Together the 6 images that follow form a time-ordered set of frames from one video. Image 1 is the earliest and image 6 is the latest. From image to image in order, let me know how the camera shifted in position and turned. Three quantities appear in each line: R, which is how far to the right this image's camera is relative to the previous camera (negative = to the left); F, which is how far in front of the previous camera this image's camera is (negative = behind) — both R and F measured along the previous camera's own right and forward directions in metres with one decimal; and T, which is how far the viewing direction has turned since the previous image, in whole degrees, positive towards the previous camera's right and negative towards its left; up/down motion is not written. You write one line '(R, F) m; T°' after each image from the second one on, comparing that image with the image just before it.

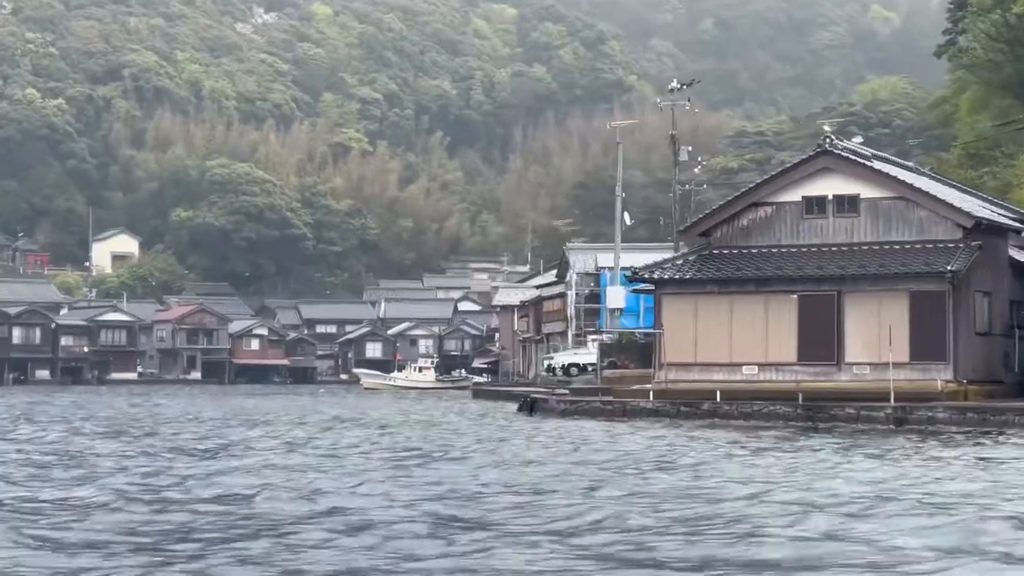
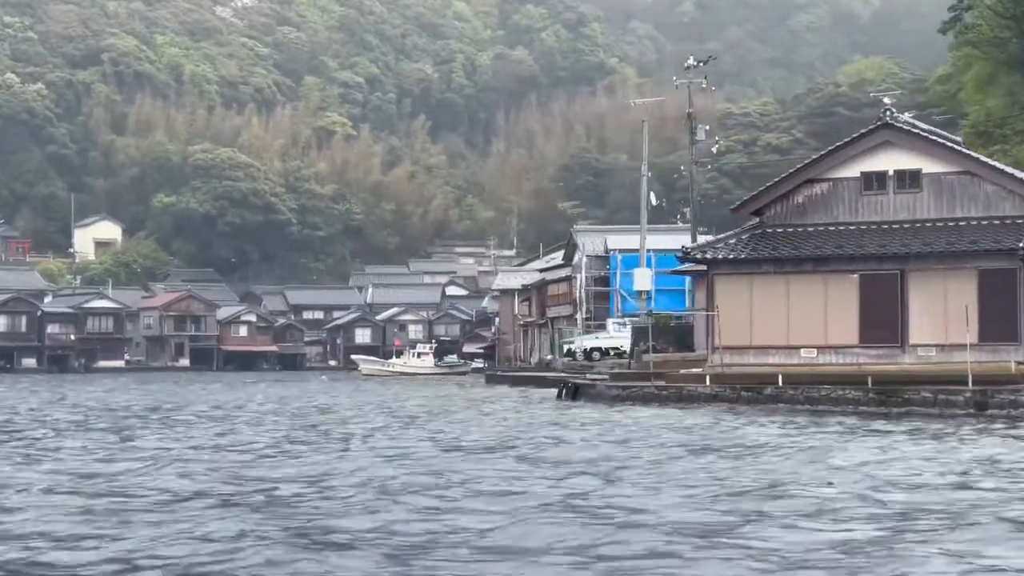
(-0.8, +0.7) m; +1°
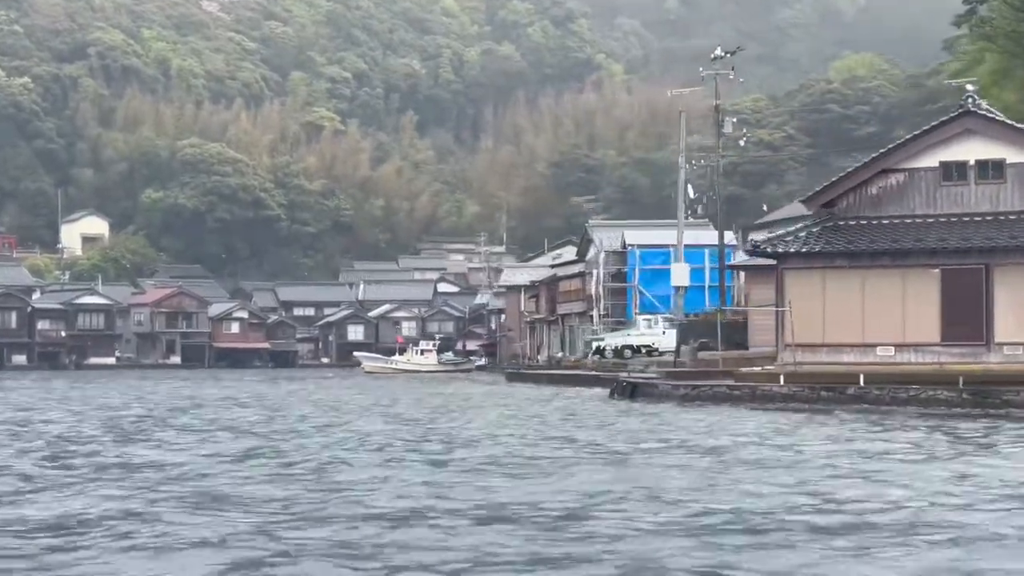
(-0.9, +0.7) m; +1°
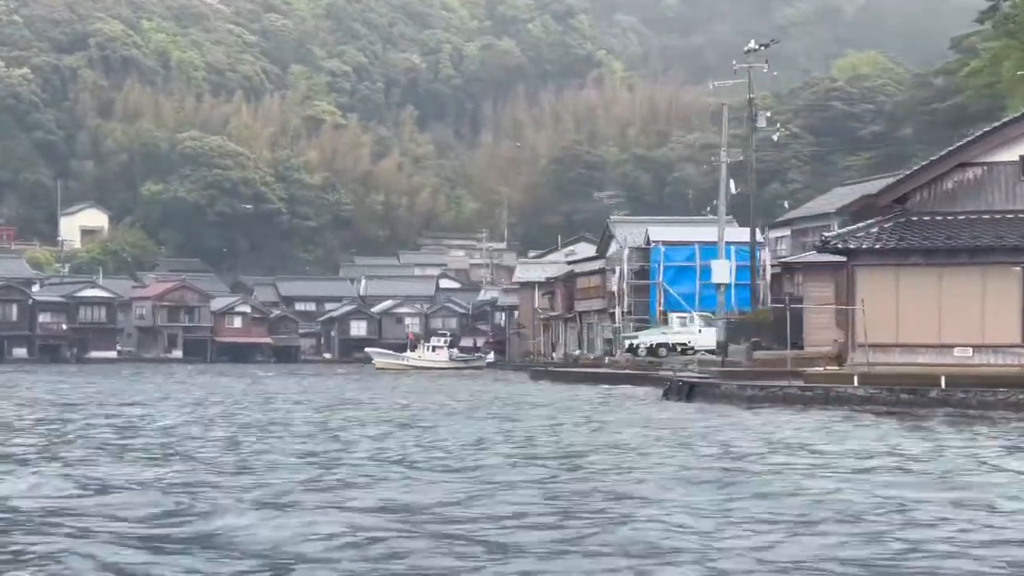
(-0.8, +0.6) m; 0°
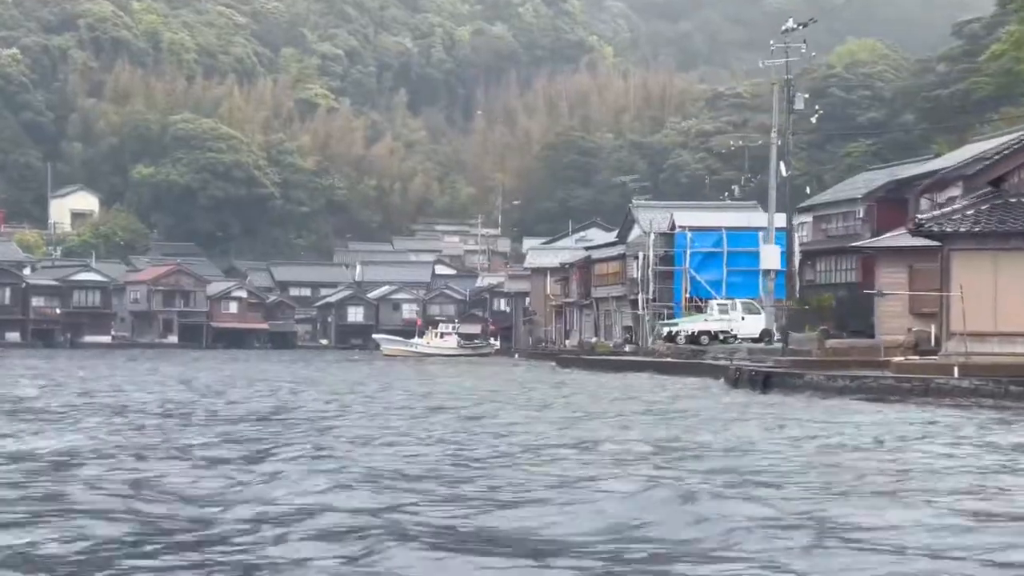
(-1.0, +0.8) m; +1°
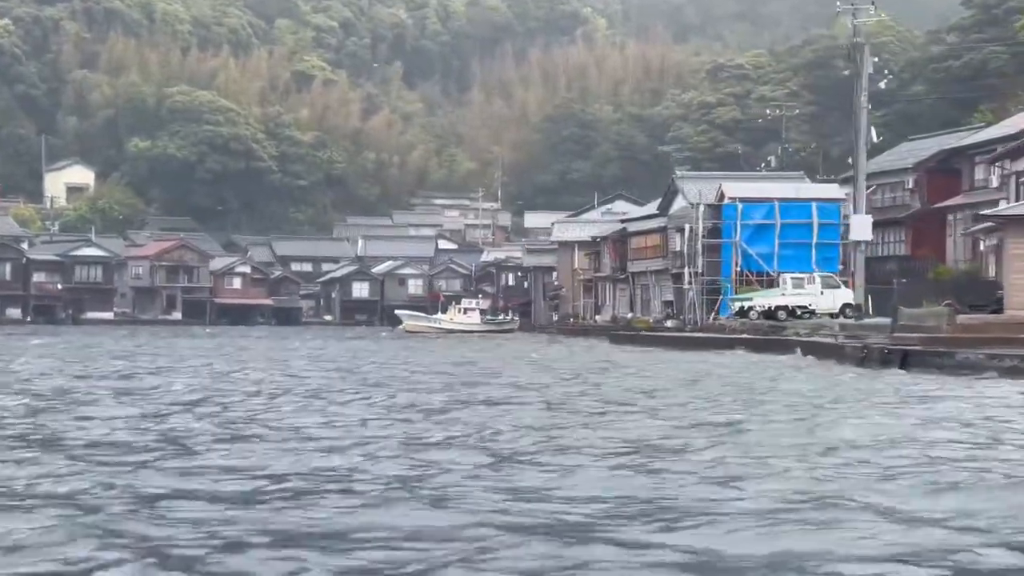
(-1.4, +1.2) m; +1°
